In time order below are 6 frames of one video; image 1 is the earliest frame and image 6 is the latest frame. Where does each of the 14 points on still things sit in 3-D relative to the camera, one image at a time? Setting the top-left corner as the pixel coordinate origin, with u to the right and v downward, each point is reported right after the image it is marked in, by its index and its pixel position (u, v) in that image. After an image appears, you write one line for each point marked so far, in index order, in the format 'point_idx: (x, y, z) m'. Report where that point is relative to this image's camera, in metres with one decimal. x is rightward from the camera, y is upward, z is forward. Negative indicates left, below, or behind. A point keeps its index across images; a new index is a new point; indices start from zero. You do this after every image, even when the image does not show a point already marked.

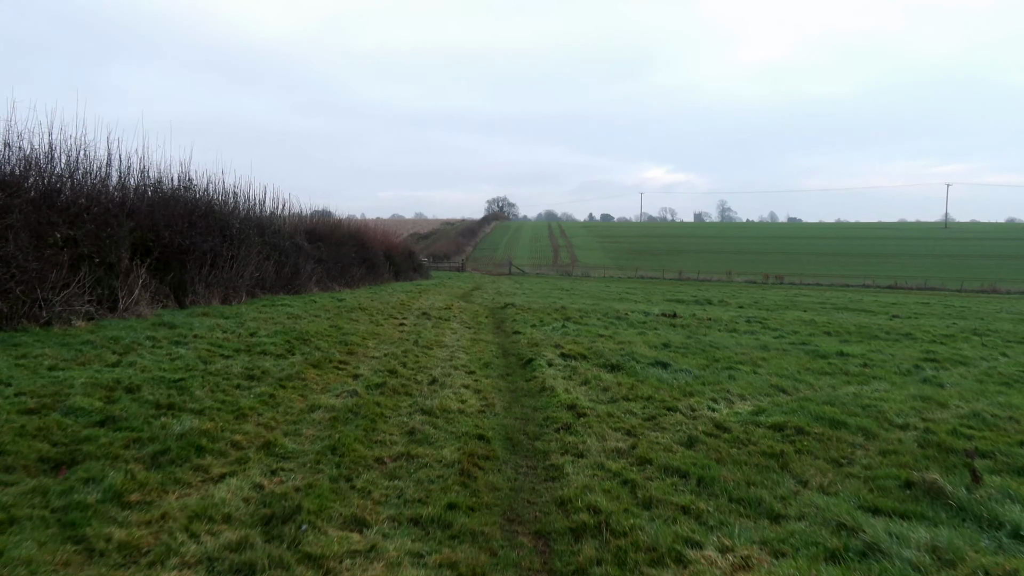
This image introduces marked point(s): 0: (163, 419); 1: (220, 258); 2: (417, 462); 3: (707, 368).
0: (-2.3, -0.9, +5.5) m
1: (-6.0, +0.6, +16.9) m
2: (-0.6, -1.1, +5.2) m
3: (+2.3, -0.9, +9.7) m
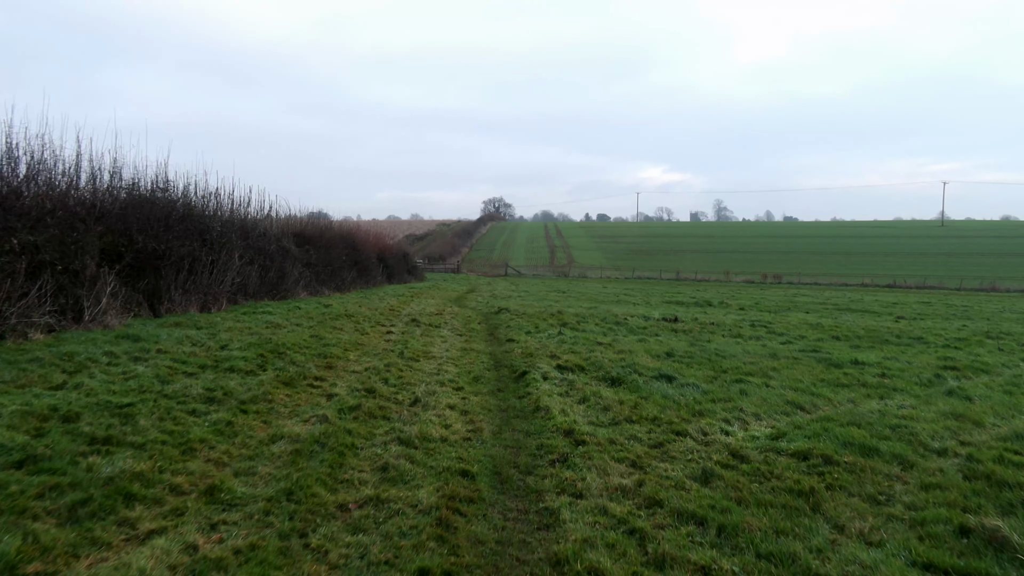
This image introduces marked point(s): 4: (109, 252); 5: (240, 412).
0: (-2.4, -1.0, +4.7) m
1: (-6.1, +0.5, +16.1) m
2: (-0.7, -1.2, +4.4) m
3: (+2.2, -1.0, +8.9) m
4: (-6.5, +0.6, +13.3) m
5: (-2.1, -0.9, +6.3) m
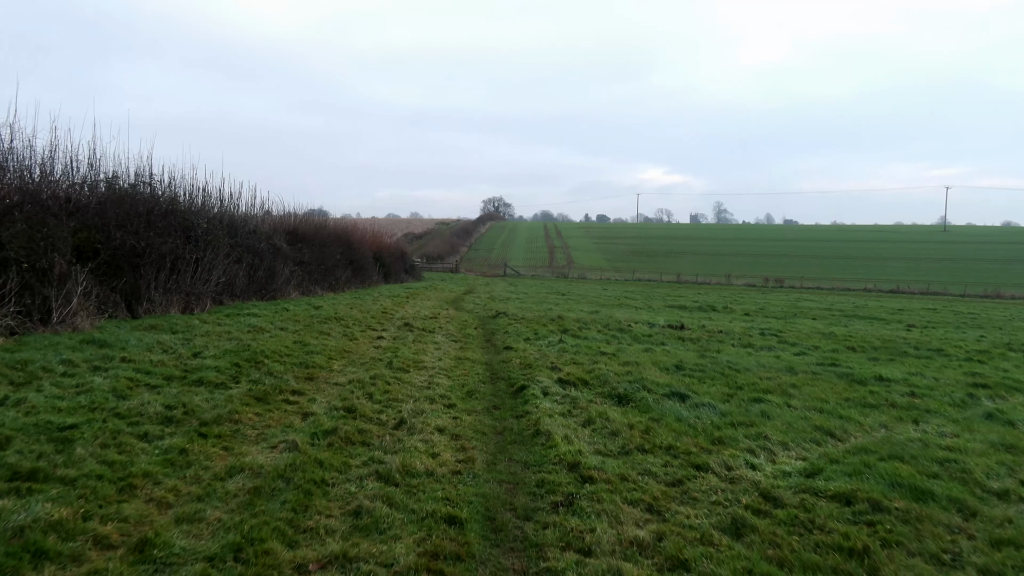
0: (-2.4, -1.0, +3.9) m
1: (-6.1, +0.5, +15.3) m
2: (-0.7, -1.2, +3.6) m
3: (+2.2, -1.1, +8.1) m
4: (-6.5, +0.6, +12.5) m
5: (-2.1, -1.0, +5.5) m
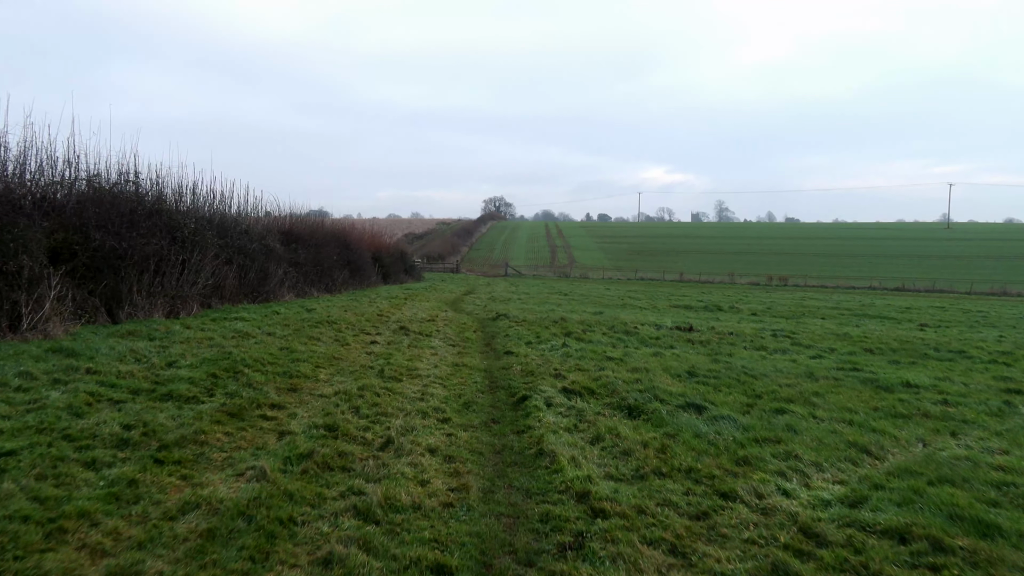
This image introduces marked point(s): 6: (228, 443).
0: (-2.4, -1.1, +3.3) m
1: (-6.1, +0.4, +14.6) m
2: (-0.7, -1.3, +2.9) m
3: (+2.2, -1.1, +7.4) m
4: (-6.5, +0.5, +11.8) m
5: (-2.1, -1.0, +4.9) m
6: (-1.9, -1.0, +5.6) m
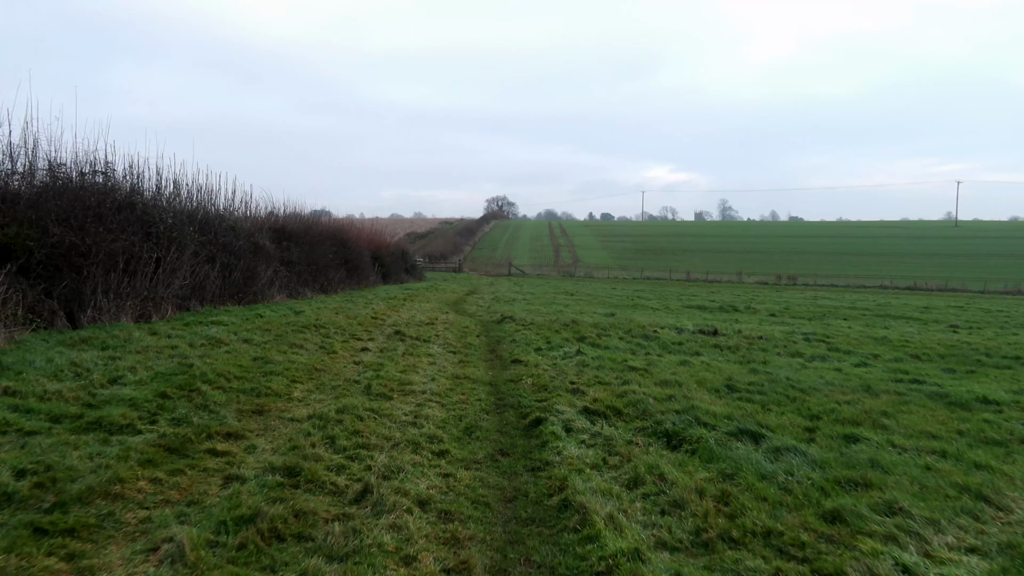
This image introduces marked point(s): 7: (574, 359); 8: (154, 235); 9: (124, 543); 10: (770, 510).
0: (-2.3, -1.1, +1.9) m
1: (-6.0, +0.4, +13.3) m
2: (-0.6, -1.3, +1.6) m
3: (+2.3, -1.1, +6.1) m
4: (-6.4, +0.5, +10.5) m
5: (-2.0, -1.0, +3.5) m
6: (-1.8, -1.1, +4.2) m
7: (+0.8, -0.9, +10.4) m
8: (-6.1, +0.9, +14.0) m
9: (-1.7, -1.1, +3.6) m
10: (+1.4, -1.2, +4.3) m
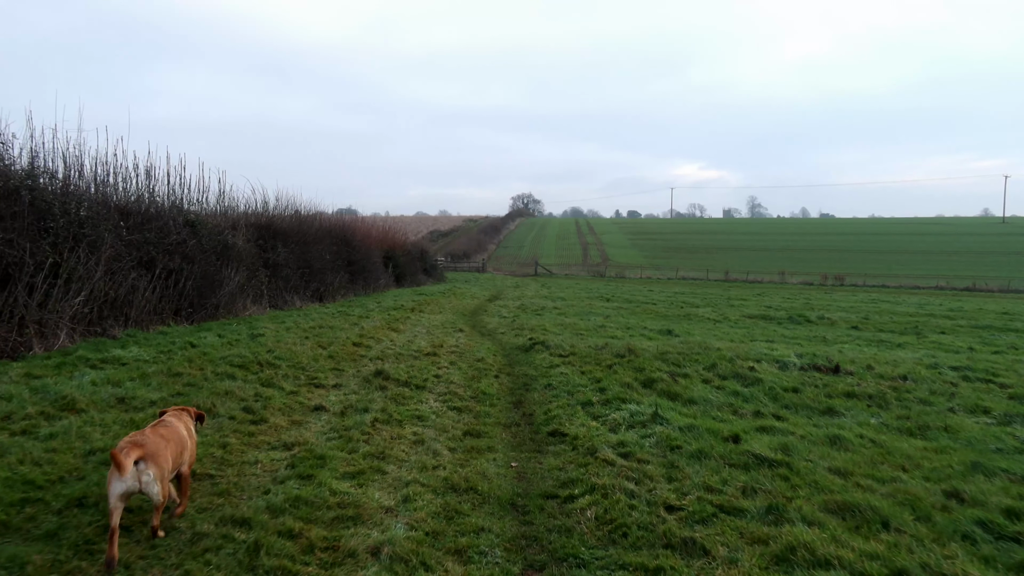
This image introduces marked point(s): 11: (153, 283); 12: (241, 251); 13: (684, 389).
0: (-2.3, -1.3, -2.1) m
1: (-5.6, +0.2, +9.4) m
2: (-0.6, -1.5, -2.4) m
3: (+2.4, -1.3, +2.0) m
4: (-6.1, +0.3, +6.6) m
5: (-1.9, -1.3, -0.5) m
6: (-1.7, -1.3, +0.2) m
7: (+1.1, -1.1, +6.3) m
8: (-5.7, +0.7, +10.1) m
9: (-1.6, -1.3, -0.4) m
10: (+1.5, -1.4, +0.3) m
11: (-5.3, +0.1, +12.4) m
12: (-5.4, +0.8, +16.3) m
13: (+1.7, -1.0, +8.3) m
